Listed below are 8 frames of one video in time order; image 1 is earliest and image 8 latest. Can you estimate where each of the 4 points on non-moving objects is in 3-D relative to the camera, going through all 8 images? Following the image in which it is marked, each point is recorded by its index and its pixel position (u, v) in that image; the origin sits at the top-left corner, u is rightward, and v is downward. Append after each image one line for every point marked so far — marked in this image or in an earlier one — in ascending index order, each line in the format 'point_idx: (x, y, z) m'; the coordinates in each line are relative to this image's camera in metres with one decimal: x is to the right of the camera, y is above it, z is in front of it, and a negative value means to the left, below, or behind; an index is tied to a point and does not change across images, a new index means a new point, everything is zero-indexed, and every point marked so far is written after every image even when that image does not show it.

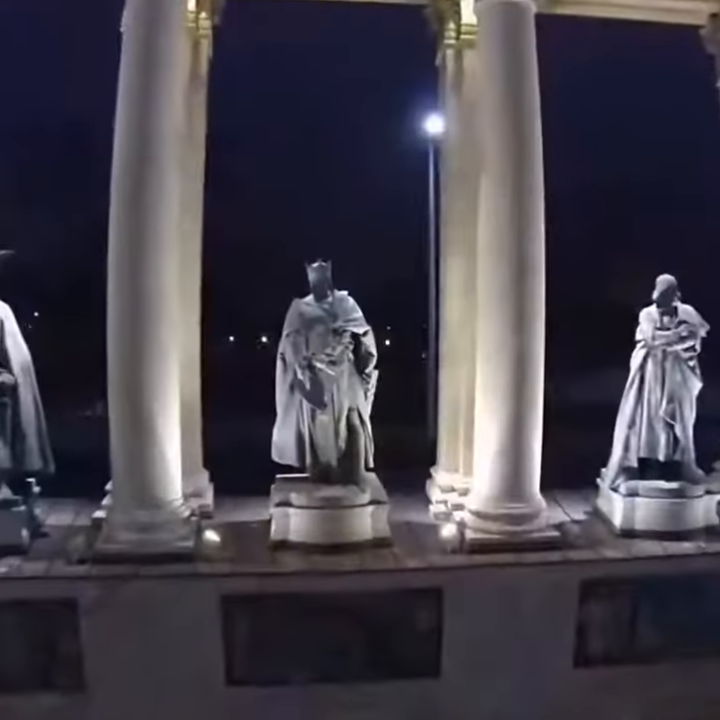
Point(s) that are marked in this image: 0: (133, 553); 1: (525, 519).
0: (-4.6, -3.9, +14.6) m
1: (+3.5, -3.5, +15.8) m
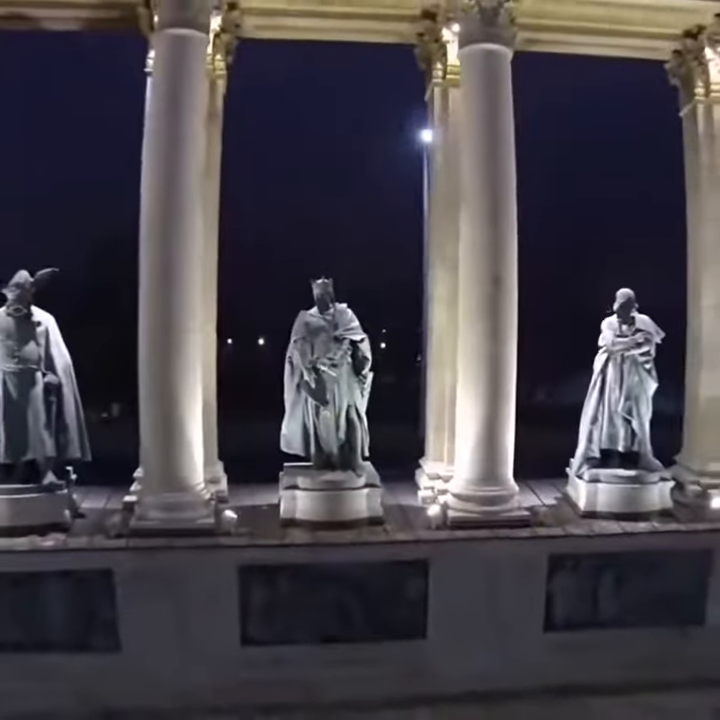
0: (-4.6, -4.0, +16.8) m
1: (+3.5, -3.5, +18.0) m
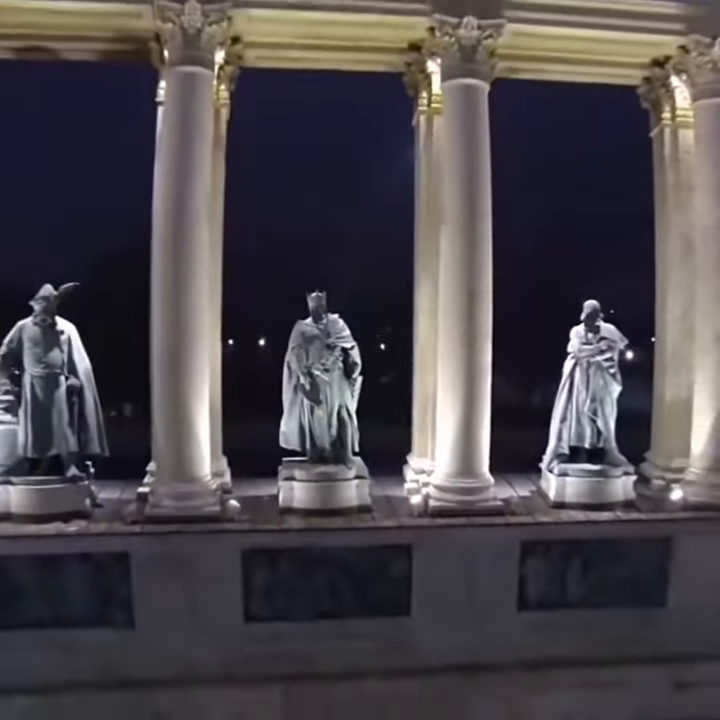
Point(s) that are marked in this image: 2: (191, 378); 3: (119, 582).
0: (-4.9, -4.1, +18.7) m
1: (+3.2, -3.7, +19.8) m
2: (-4.5, -0.5, +19.2) m
3: (-6.2, -5.7, +18.3) m
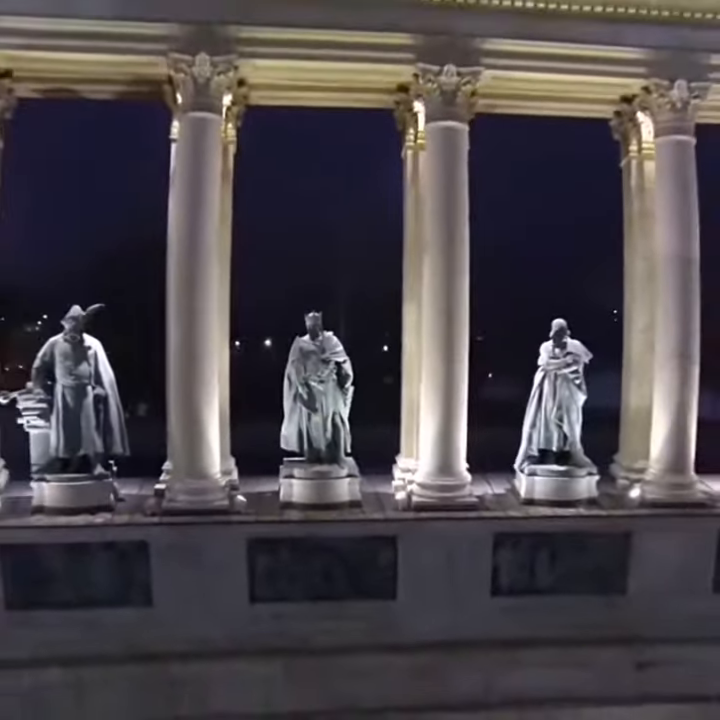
0: (-5.2, -4.5, +21.2) m
1: (+3.0, -4.0, +22.3) m
2: (-4.8, -0.9, +21.7) m
3: (-6.5, -6.1, +20.8) m
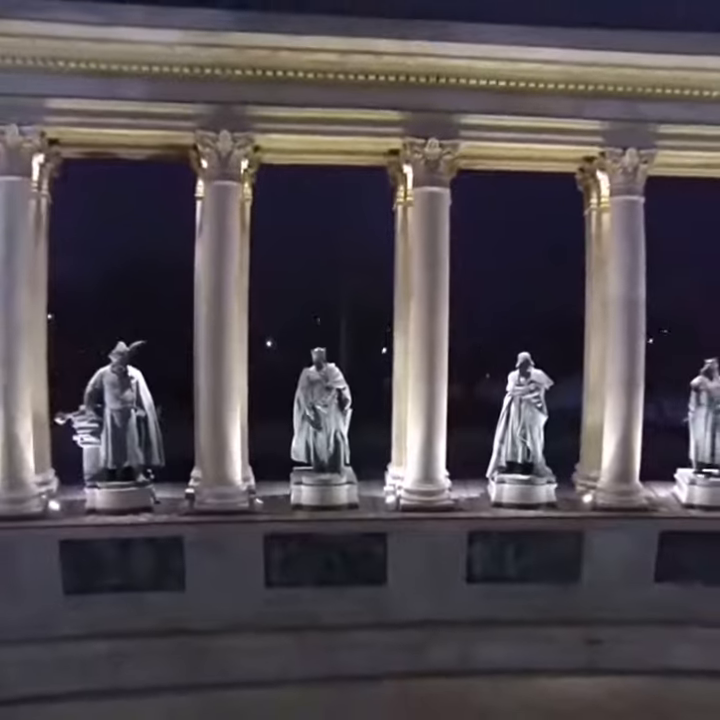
0: (-5.3, -5.4, +25.6) m
1: (+2.9, -5.0, +26.6) m
2: (-4.9, -1.8, +26.0) m
3: (-6.6, -7.1, +25.2) m
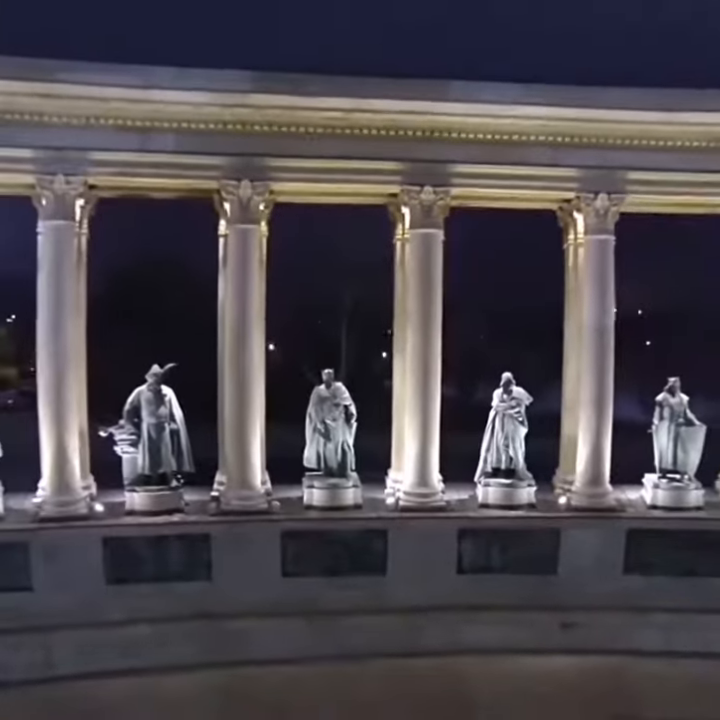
0: (-5.1, -6.3, +29.4) m
1: (+3.0, -5.8, +30.4) m
2: (-4.7, -2.7, +29.8) m
3: (-6.5, -7.9, +29.0) m
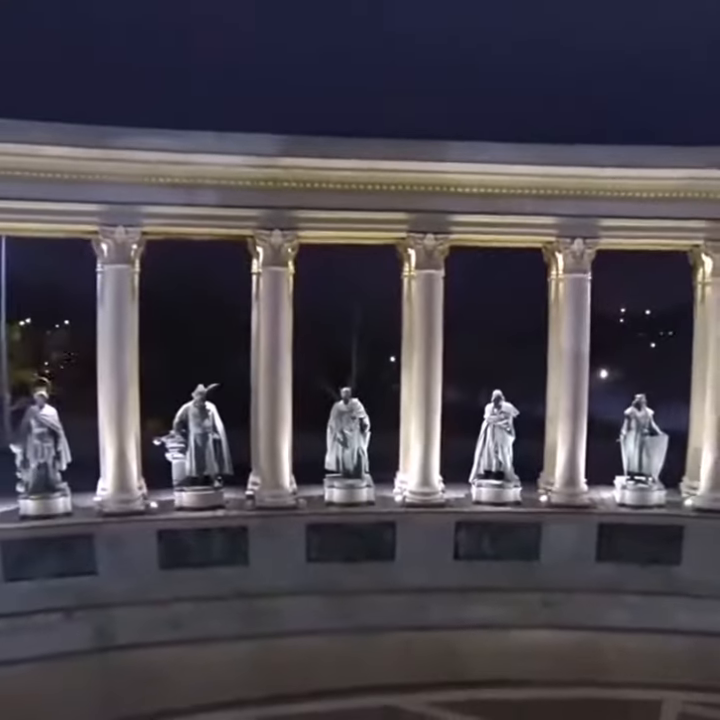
0: (-4.5, -7.3, +35.0) m
1: (+3.7, -6.8, +35.9) m
2: (-4.1, -3.7, +35.3) m
3: (-5.8, -8.9, +34.6) m
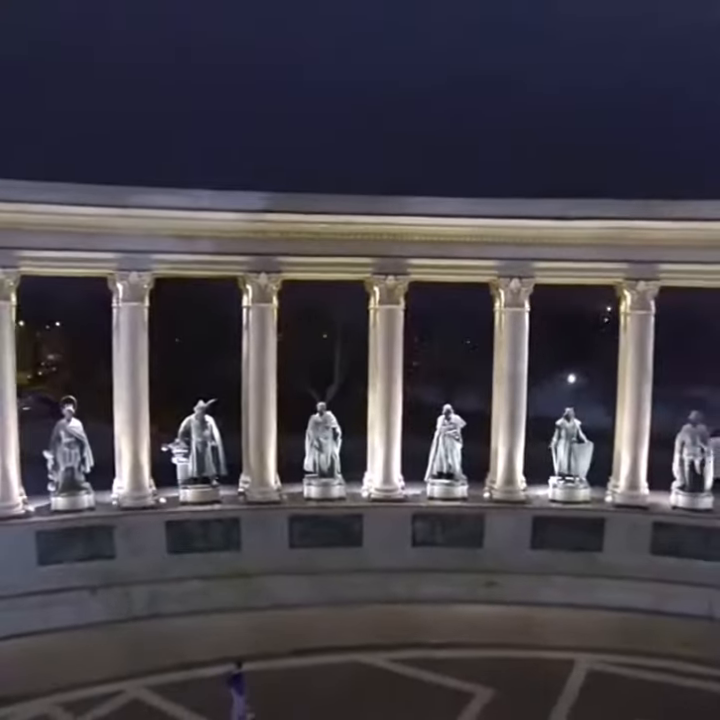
0: (-6.1, -8.5, +42.2) m
1: (+2.1, -8.0, +43.1) m
2: (-5.7, -4.9, +42.6) m
3: (-7.4, -10.1, +41.8) m
